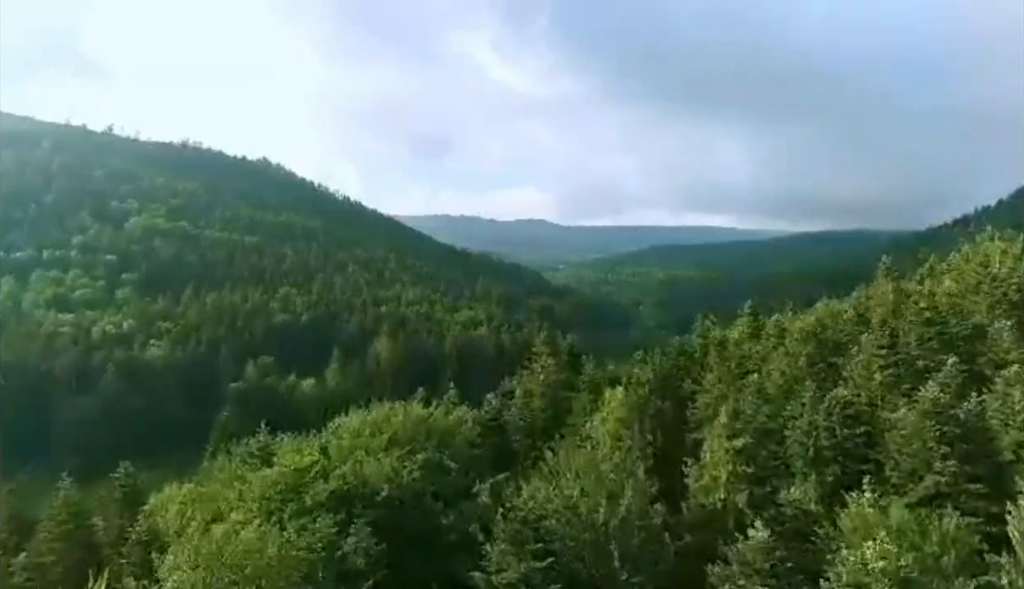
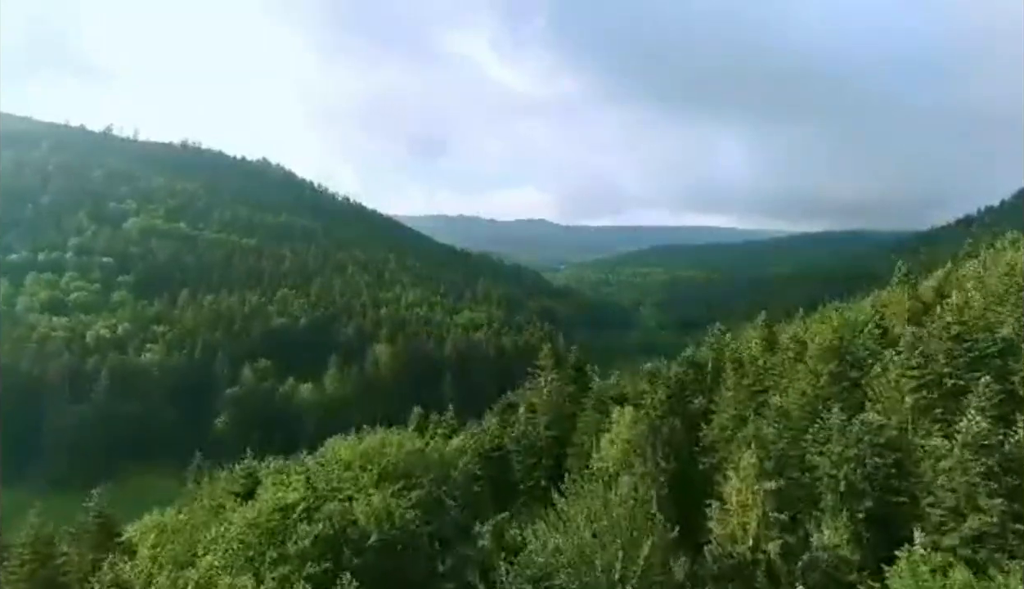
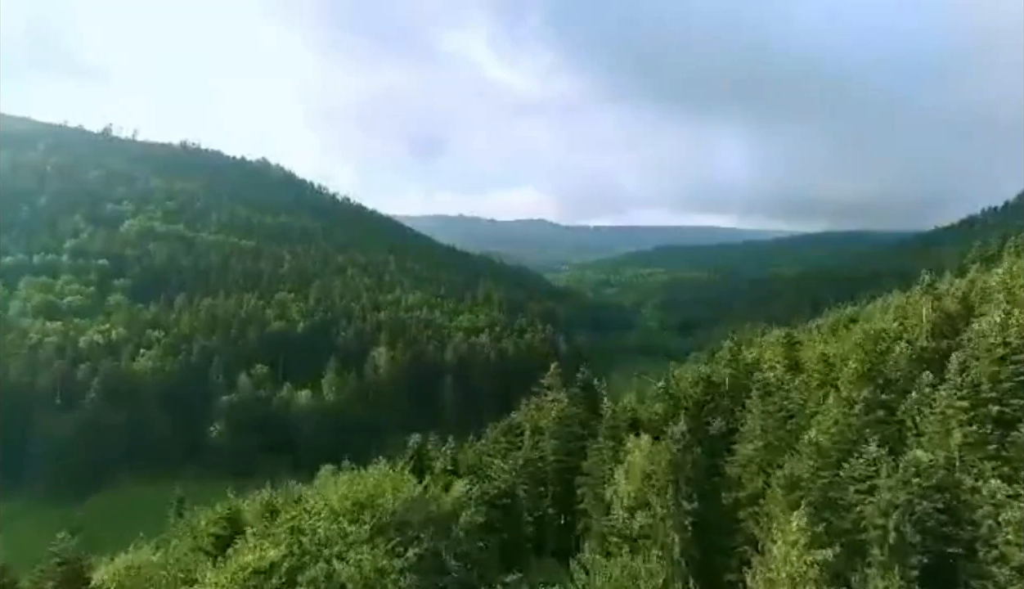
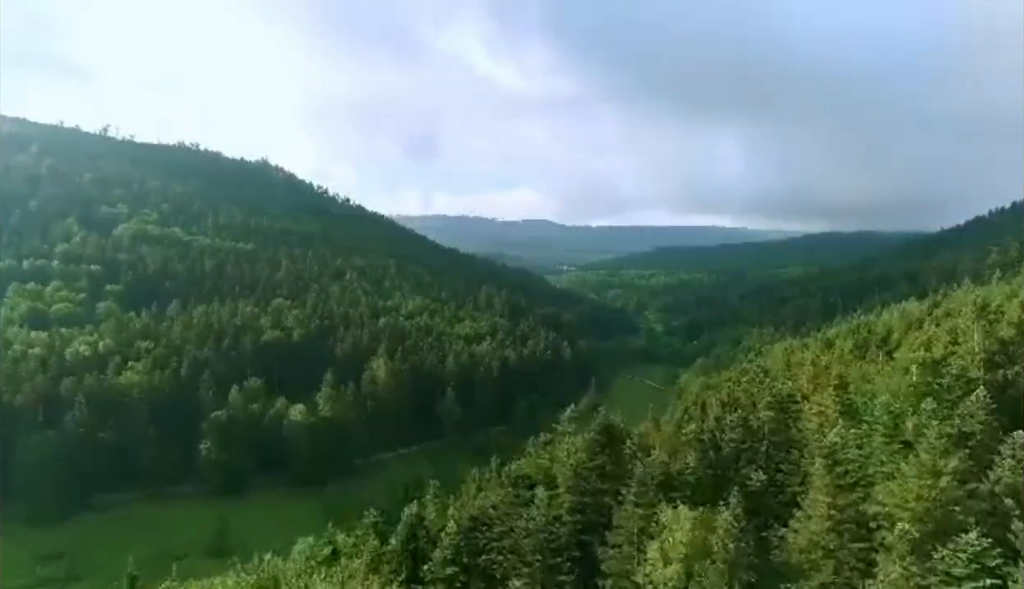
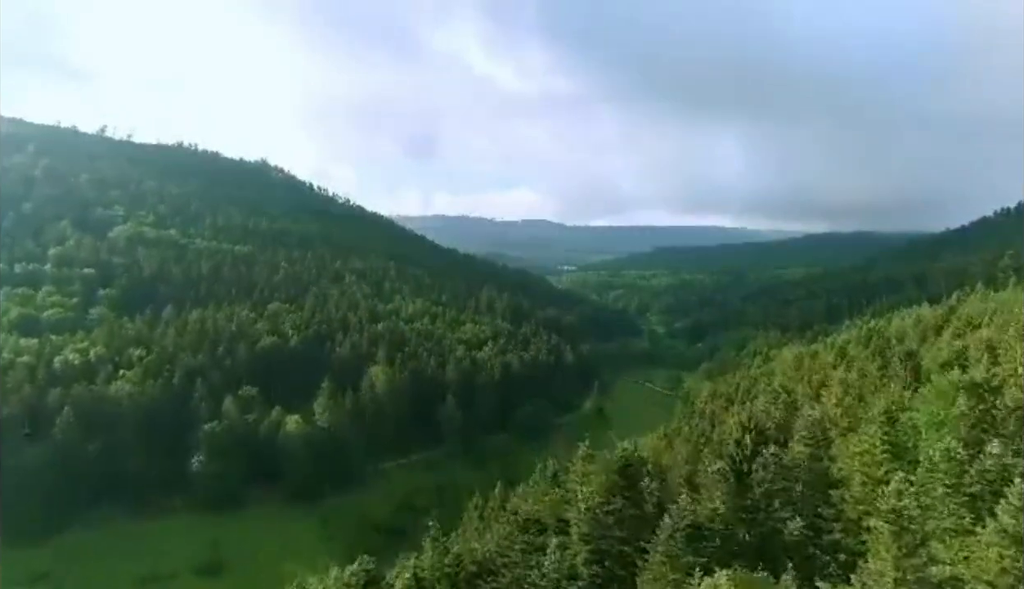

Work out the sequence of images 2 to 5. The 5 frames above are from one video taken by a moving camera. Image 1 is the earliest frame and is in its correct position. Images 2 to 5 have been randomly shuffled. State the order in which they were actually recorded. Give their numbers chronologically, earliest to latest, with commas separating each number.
2, 3, 4, 5
